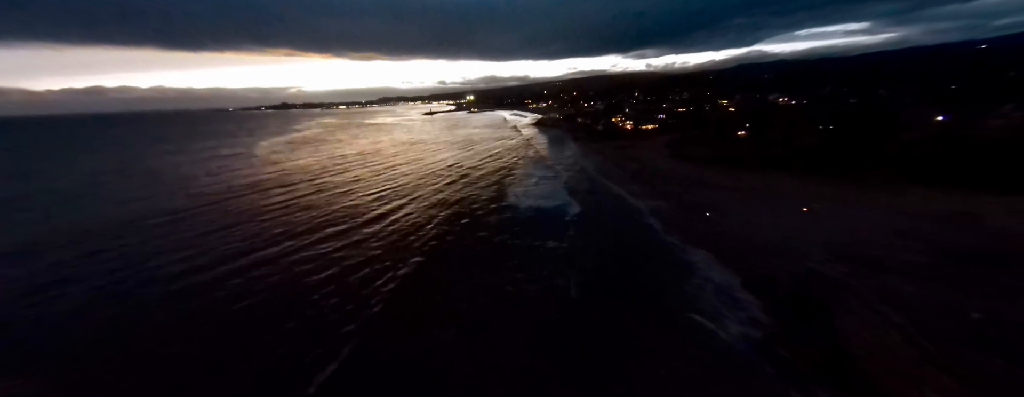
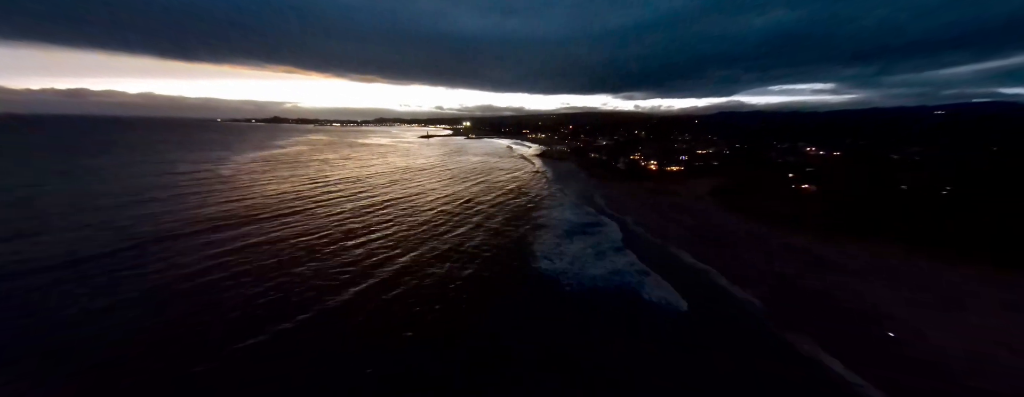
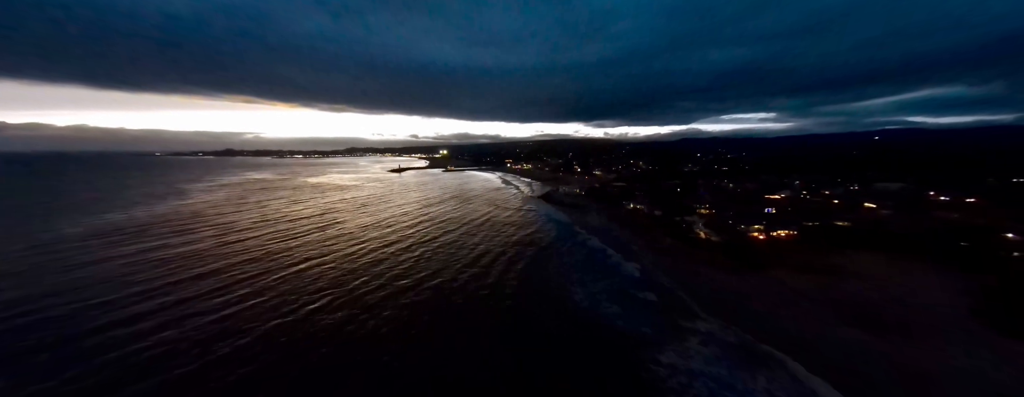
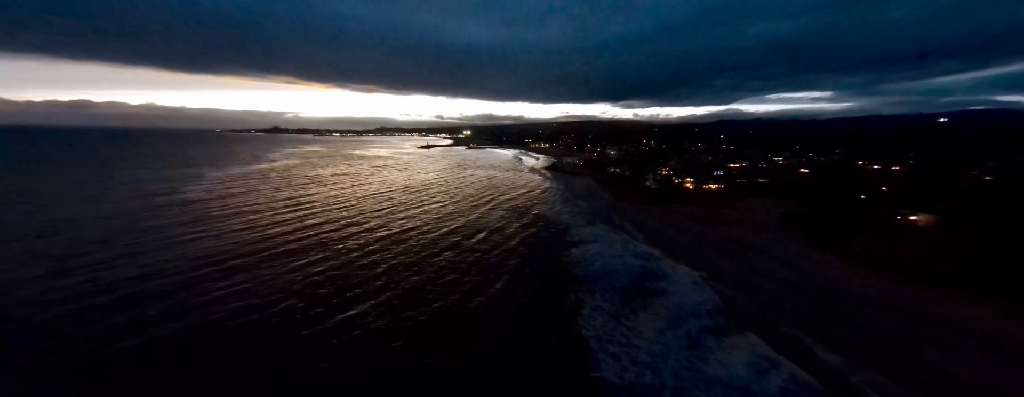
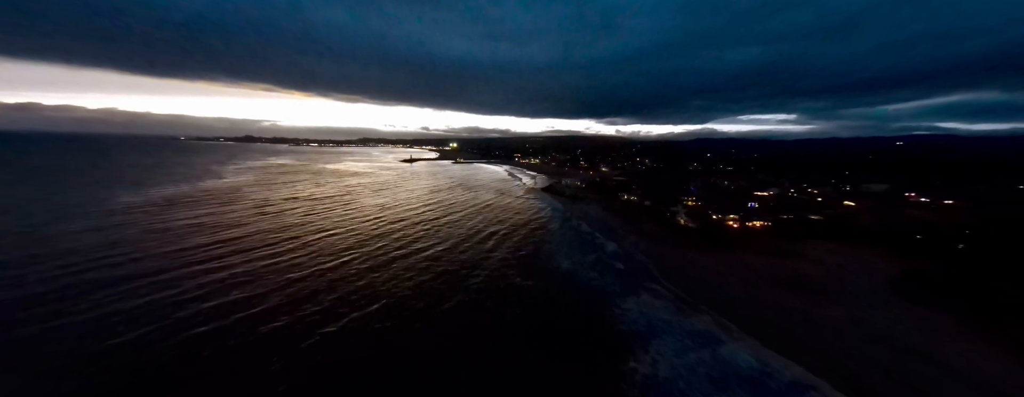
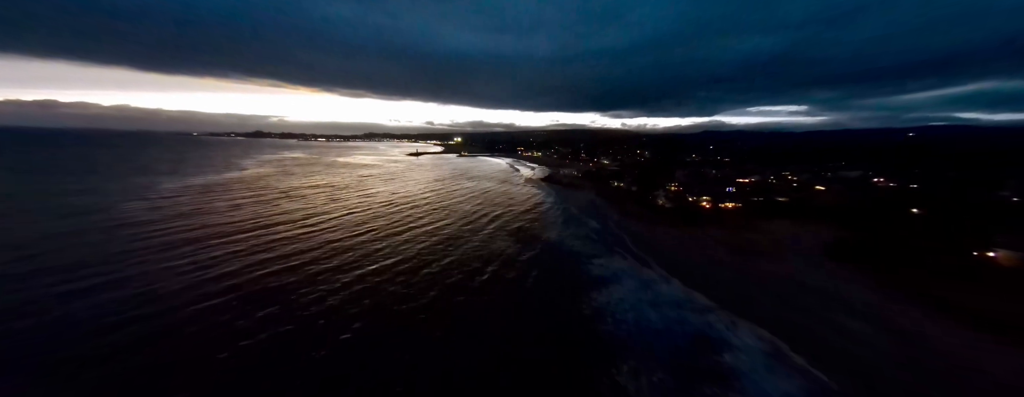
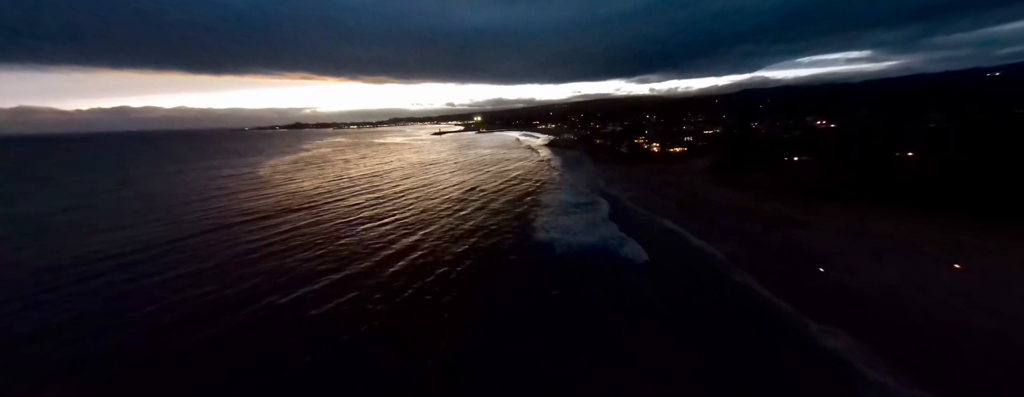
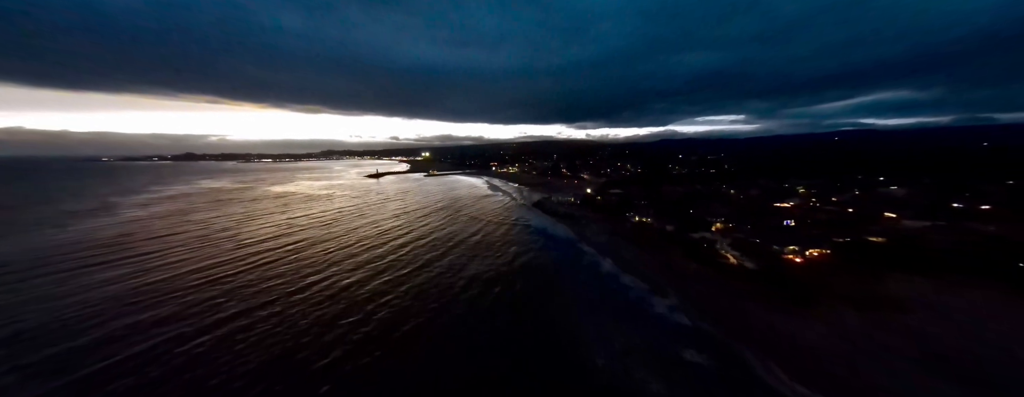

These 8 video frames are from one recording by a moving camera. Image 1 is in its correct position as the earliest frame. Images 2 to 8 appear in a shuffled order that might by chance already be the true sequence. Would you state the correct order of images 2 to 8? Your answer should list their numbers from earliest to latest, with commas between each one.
7, 2, 4, 6, 5, 3, 8
